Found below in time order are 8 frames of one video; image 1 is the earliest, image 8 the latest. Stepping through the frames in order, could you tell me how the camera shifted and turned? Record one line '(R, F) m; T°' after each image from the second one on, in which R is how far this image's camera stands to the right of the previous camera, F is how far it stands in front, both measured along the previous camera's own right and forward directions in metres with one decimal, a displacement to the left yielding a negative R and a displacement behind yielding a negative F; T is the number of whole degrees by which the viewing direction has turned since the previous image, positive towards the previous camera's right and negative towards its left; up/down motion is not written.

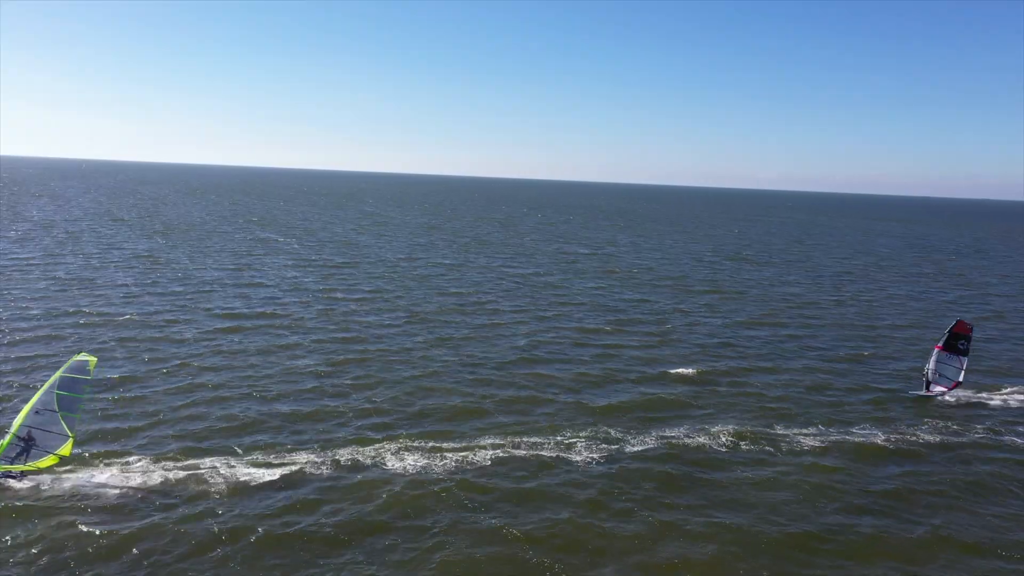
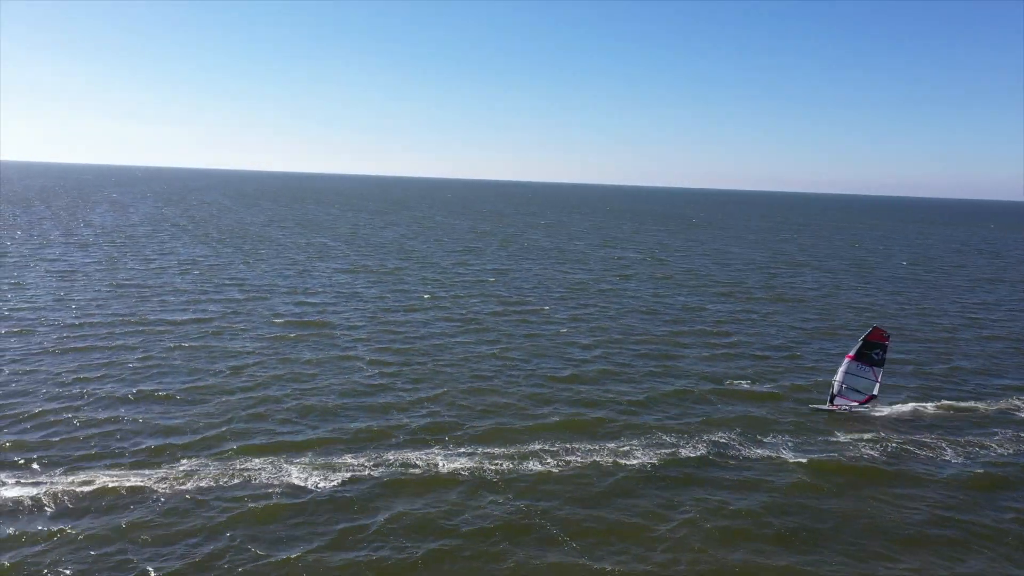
(-0.2, +0.3) m; -3°
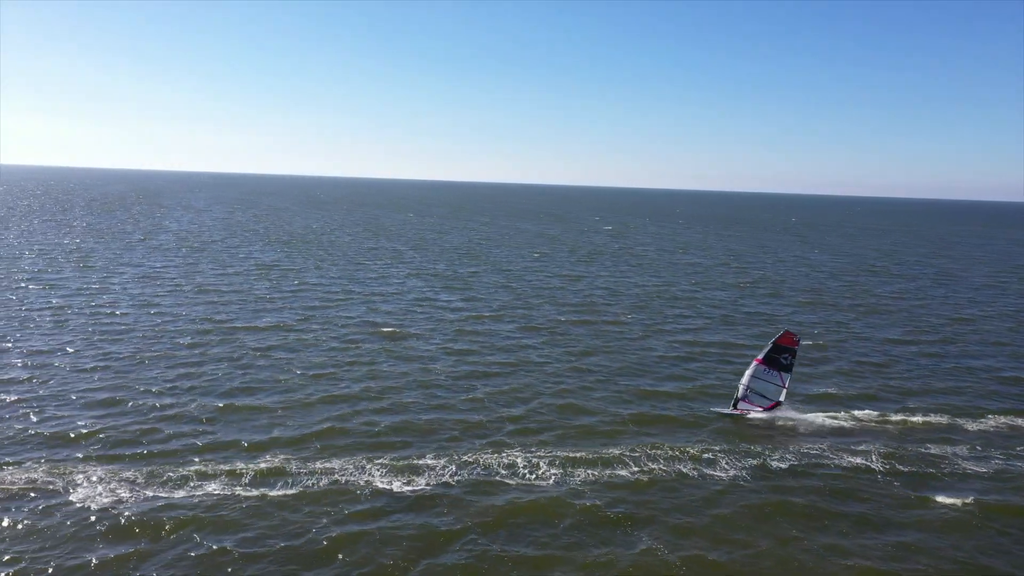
(-0.6, +0.3) m; -4°
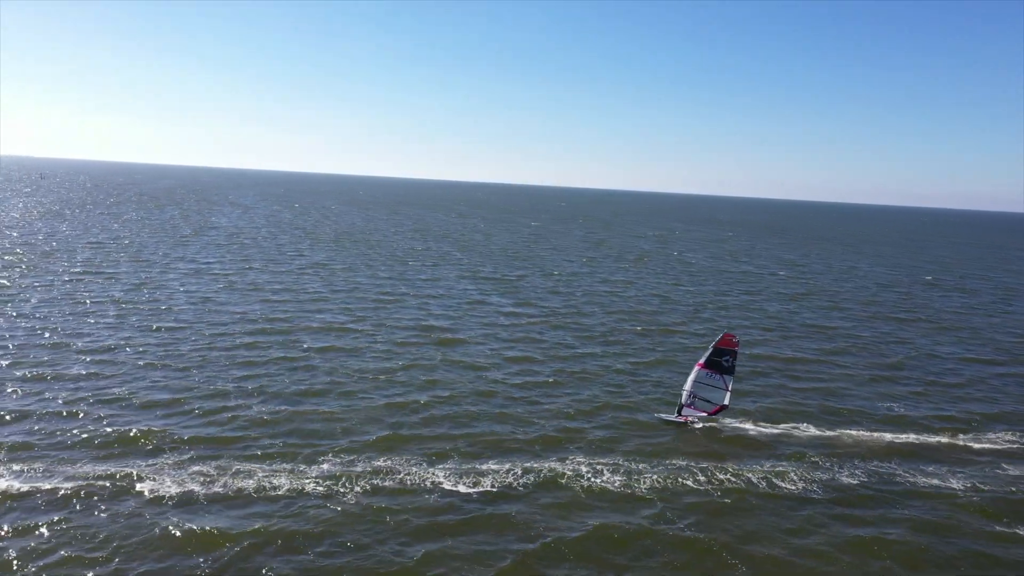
(-0.8, +0.3) m; -2°
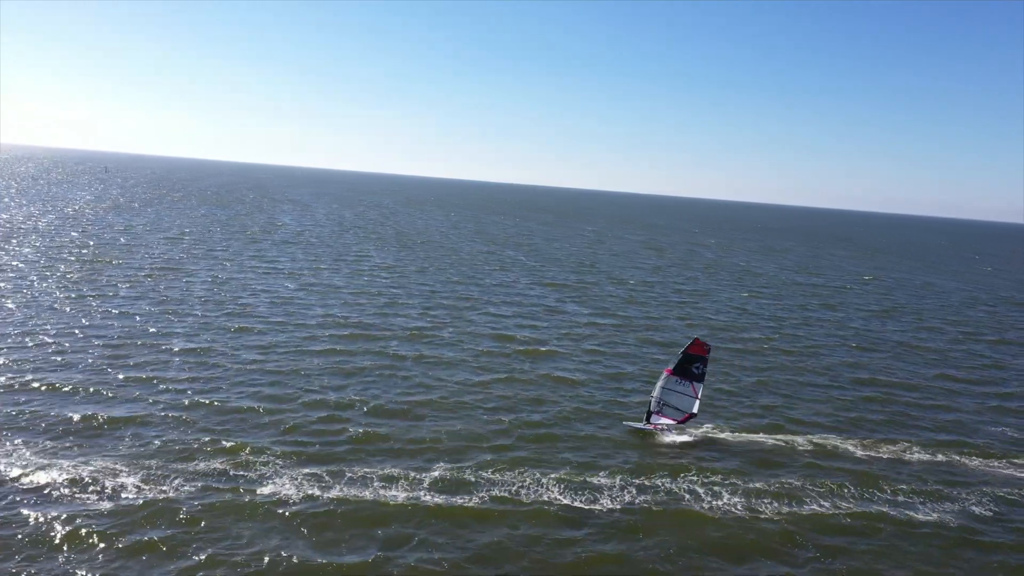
(-2.1, +0.9) m; -3°
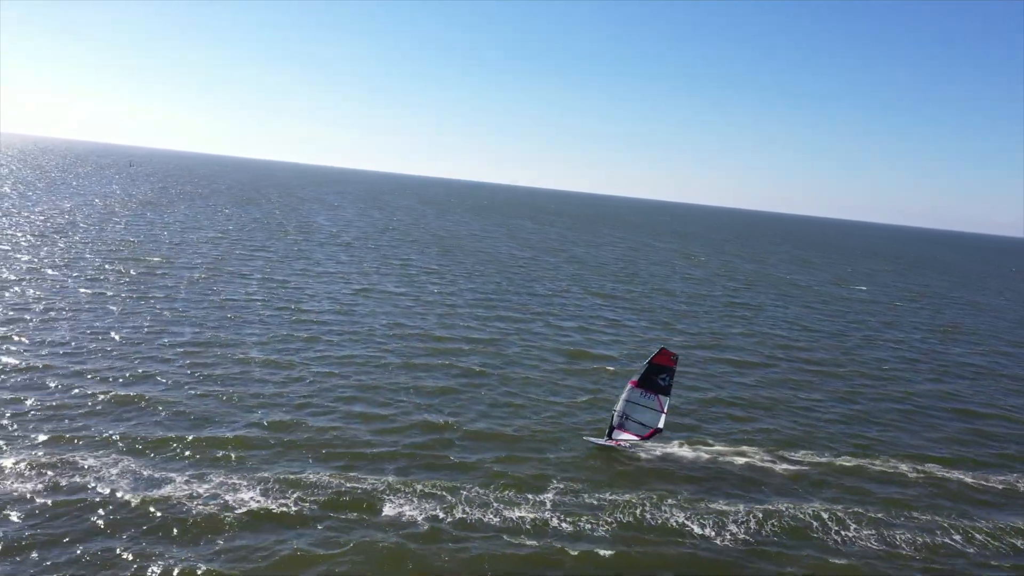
(-3.2, +1.4) m; 0°
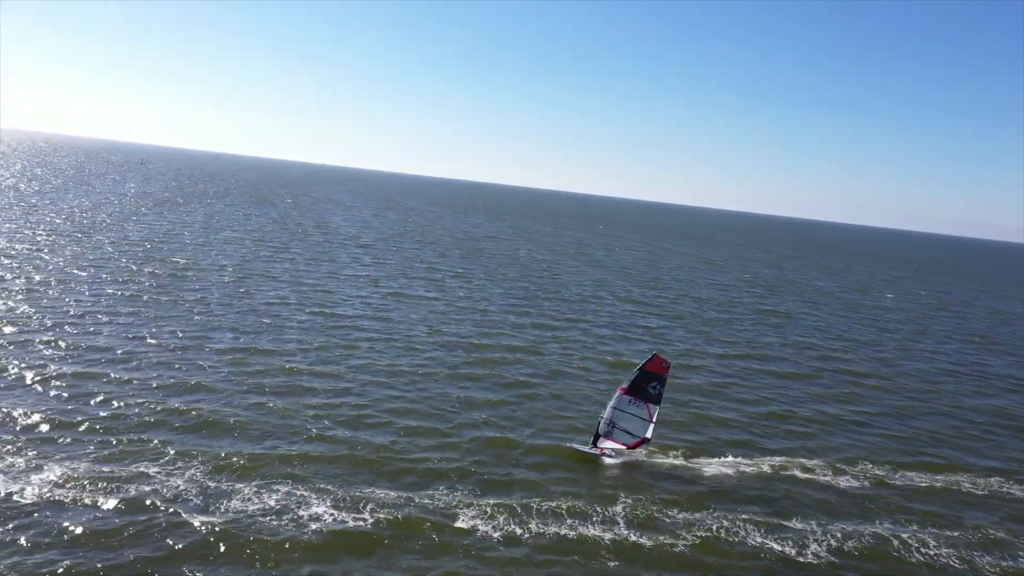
(-1.8, +0.9) m; 0°
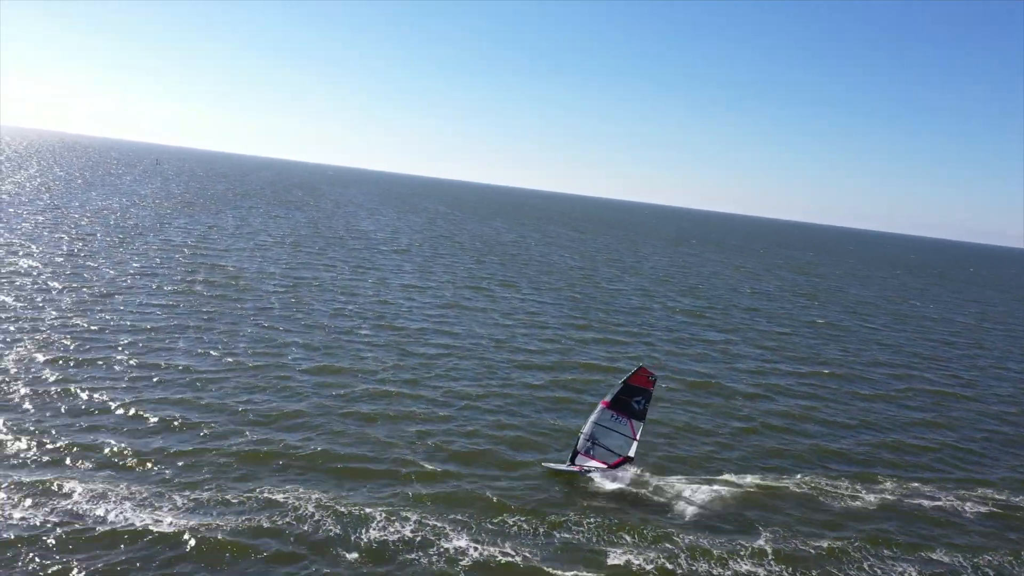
(-3.4, +1.7) m; 0°
